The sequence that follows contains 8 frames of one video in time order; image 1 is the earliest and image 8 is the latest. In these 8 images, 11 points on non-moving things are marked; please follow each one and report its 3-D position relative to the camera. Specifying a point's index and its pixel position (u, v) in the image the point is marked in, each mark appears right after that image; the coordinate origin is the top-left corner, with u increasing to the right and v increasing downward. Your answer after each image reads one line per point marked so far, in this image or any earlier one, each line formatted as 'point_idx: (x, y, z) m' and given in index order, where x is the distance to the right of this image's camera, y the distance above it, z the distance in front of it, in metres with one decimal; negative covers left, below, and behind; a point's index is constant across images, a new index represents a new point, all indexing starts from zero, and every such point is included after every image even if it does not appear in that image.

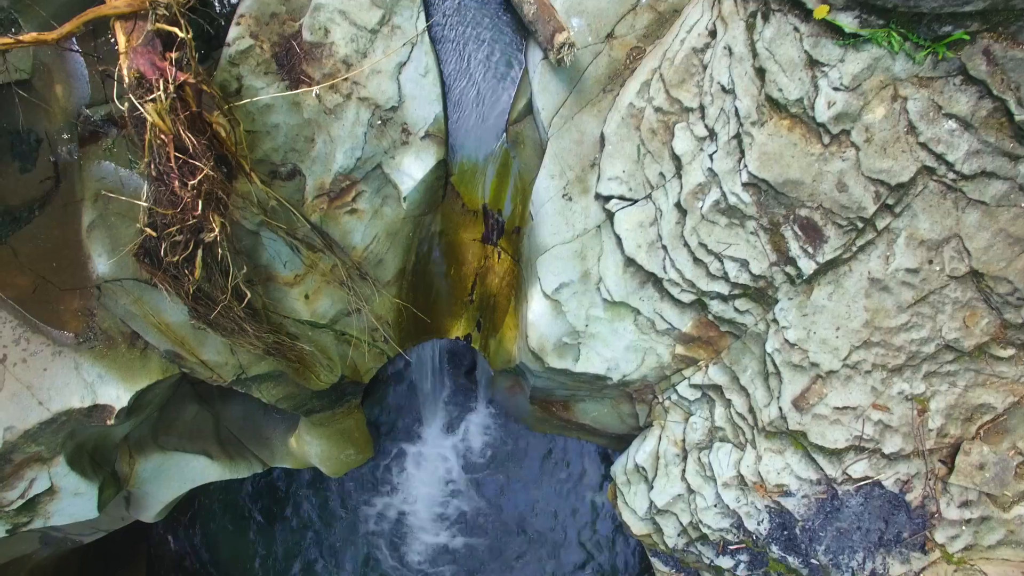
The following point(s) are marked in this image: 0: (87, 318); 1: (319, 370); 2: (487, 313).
0: (-3.7, -0.3, +3.1) m
1: (-1.8, -0.8, +3.4) m
2: (-0.2, -0.2, +3.6) m
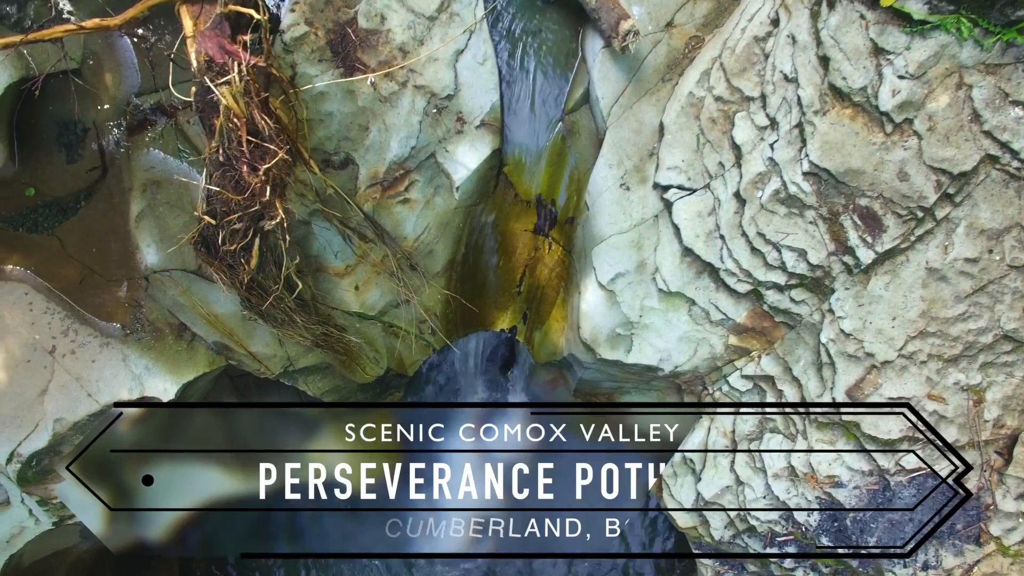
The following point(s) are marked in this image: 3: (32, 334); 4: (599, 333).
0: (-3.3, -0.2, +3.1) m
1: (-1.4, -0.7, +3.4) m
2: (+0.2, -0.2, +3.6) m
3: (-4.1, -0.4, +3.1) m
4: (+0.8, -0.4, +3.2) m
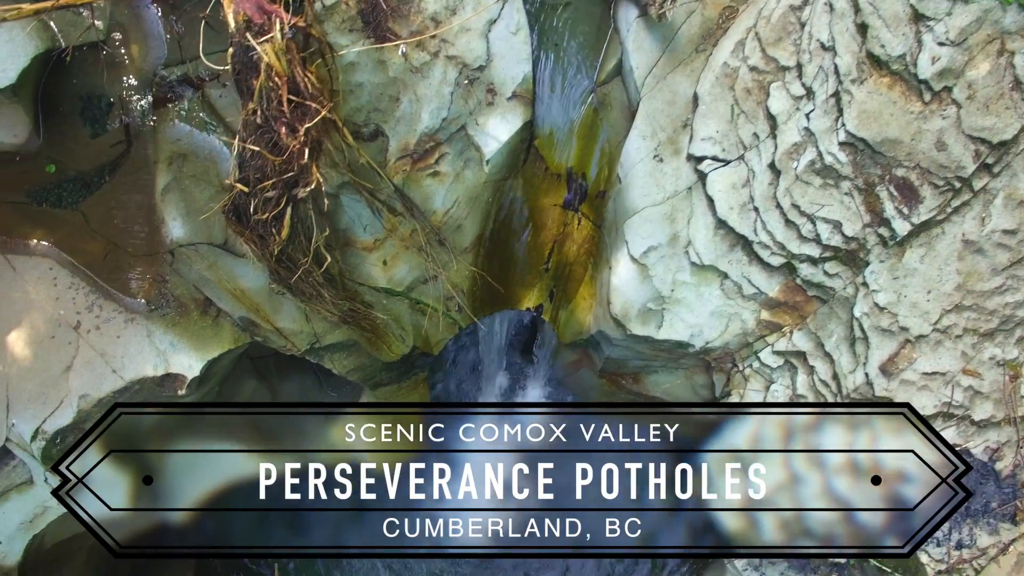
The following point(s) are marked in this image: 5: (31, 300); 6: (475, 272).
0: (-3.0, 0.0, +3.1) m
1: (-1.1, -0.5, +3.4) m
2: (+0.5, +0.1, +3.5) m
3: (-3.8, -0.2, +3.1) m
4: (+1.0, -0.2, +3.2) m
5: (-4.1, -0.1, +3.1) m
6: (-0.3, +0.2, +3.4) m
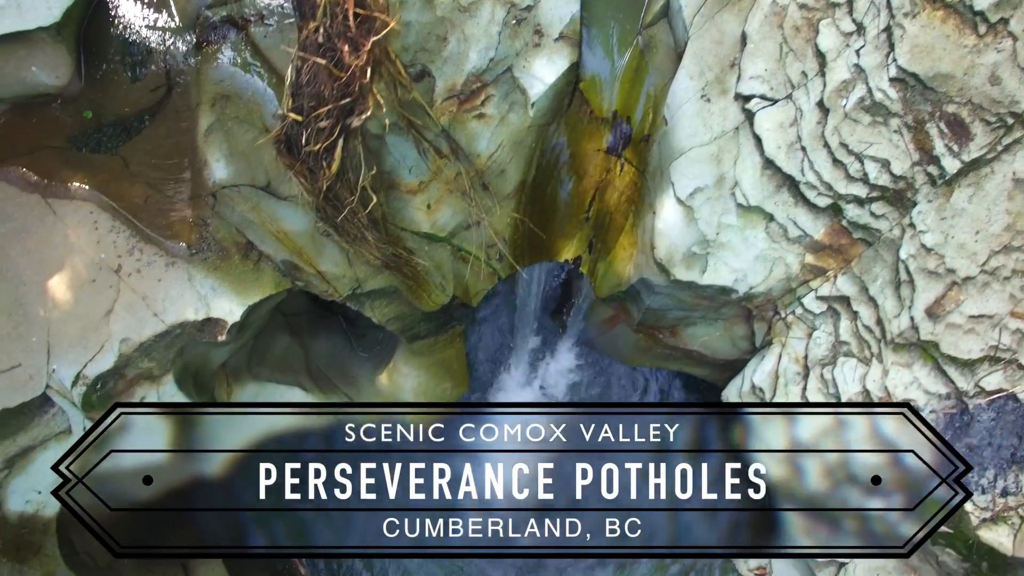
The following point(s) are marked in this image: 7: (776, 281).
0: (-2.6, +0.5, +3.1) m
1: (-0.7, 0.0, +3.3) m
2: (+0.9, +0.5, +3.5) m
3: (-3.4, +0.3, +3.0) m
4: (+1.4, +0.3, +3.2) m
5: (-3.7, +0.4, +3.1) m
6: (0.0, +0.6, +3.3) m
7: (+2.3, +0.1, +3.2) m
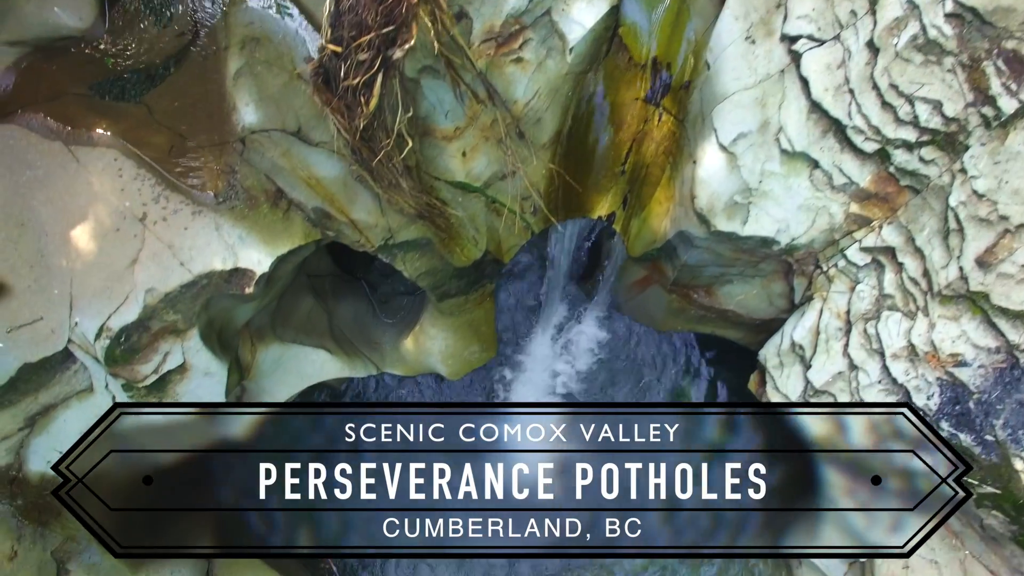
0: (-2.3, +0.9, +3.0) m
1: (-0.4, +0.4, +3.2) m
2: (+1.2, +0.9, +3.4) m
3: (-3.1, +0.7, +2.9) m
4: (+1.7, +0.7, +3.1) m
5: (-3.4, +0.8, +3.0) m
6: (+0.4, +1.0, +3.3) m
7: (+2.6, +0.5, +3.1) m
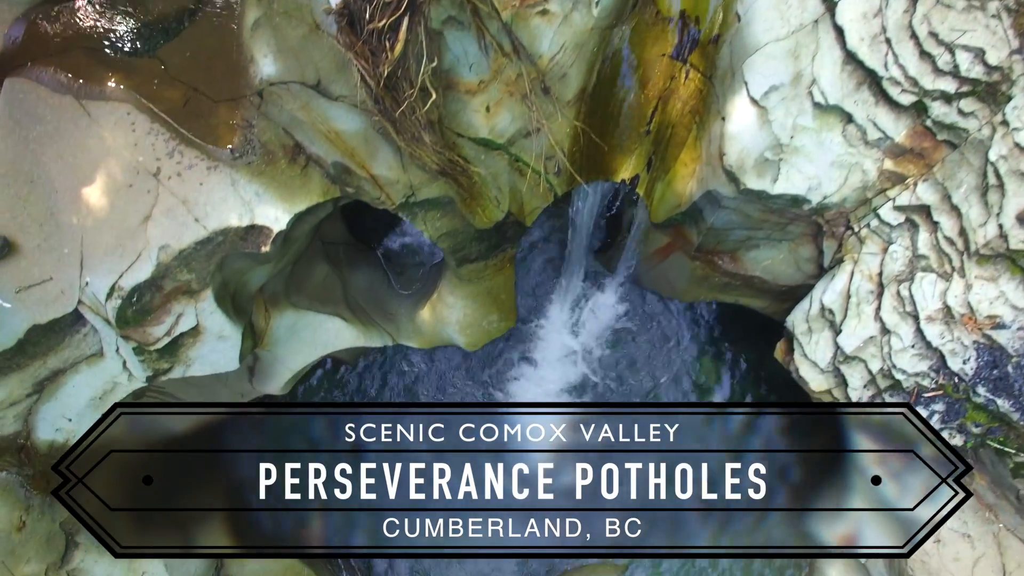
0: (-2.1, +1.2, +2.9) m
1: (-0.2, +0.7, +3.2) m
2: (+1.4, +1.3, +3.4) m
3: (-2.9, +1.0, +2.8) m
4: (+1.9, +1.1, +3.0) m
5: (-3.2, +1.1, +2.9) m
6: (+0.6, +1.4, +3.2) m
7: (+2.8, +0.8, +3.0) m
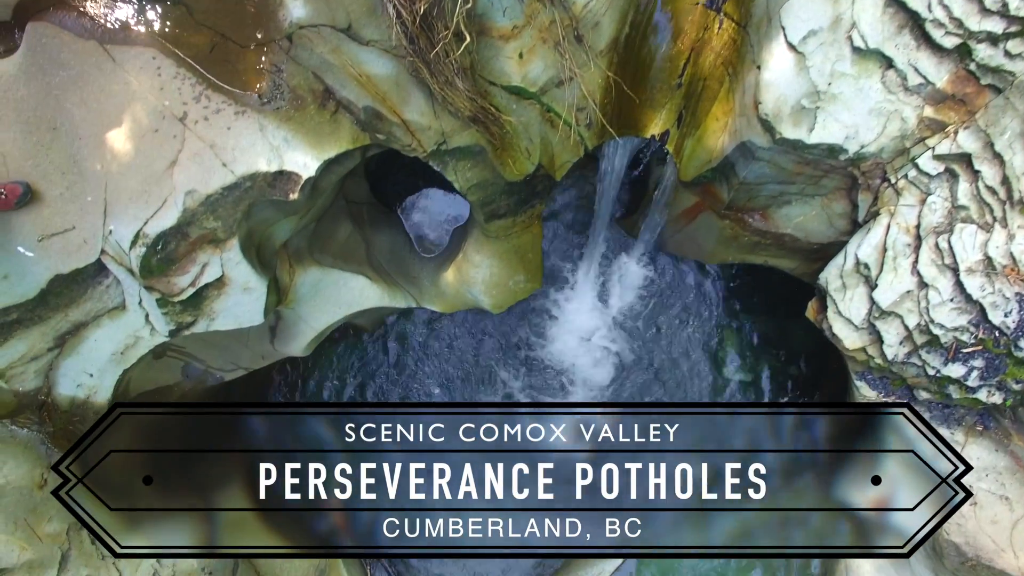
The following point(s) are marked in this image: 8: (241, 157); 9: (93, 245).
0: (-1.9, +1.6, +2.8) m
1: (+0.1, +1.1, +3.1) m
2: (+1.6, +1.7, +3.3) m
3: (-2.7, +1.4, +2.8) m
4: (+2.2, +1.5, +2.9) m
5: (-2.9, +1.5, +2.8) m
6: (+0.8, +1.8, +3.1) m
7: (+3.1, +1.2, +3.0) m
8: (-2.1, +1.0, +2.8) m
9: (-3.3, +0.3, +2.9) m
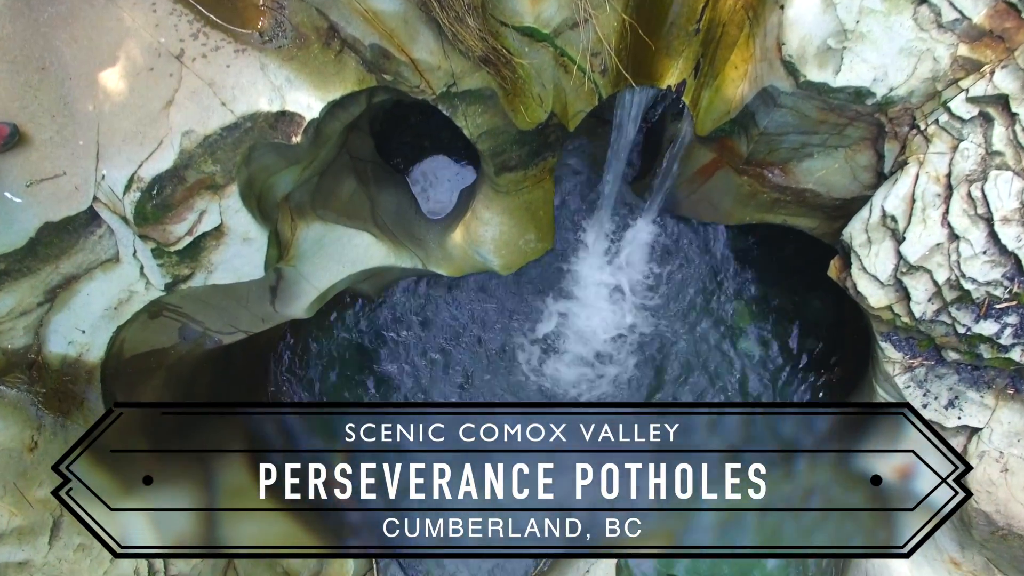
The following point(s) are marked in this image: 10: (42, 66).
0: (-1.8, +2.0, +2.7) m
1: (+0.2, +1.5, +3.0) m
2: (+1.7, +2.1, +3.2) m
3: (-2.6, +1.8, +2.6) m
4: (+2.3, +1.9, +2.8) m
5: (-2.8, +1.9, +2.7) m
6: (+0.9, +2.2, +3.0) m
7: (+3.2, +1.6, +2.8) m
8: (-2.0, +1.4, +2.6) m
9: (-3.2, +0.7, +2.7) m
10: (-3.4, +1.6, +2.7) m
